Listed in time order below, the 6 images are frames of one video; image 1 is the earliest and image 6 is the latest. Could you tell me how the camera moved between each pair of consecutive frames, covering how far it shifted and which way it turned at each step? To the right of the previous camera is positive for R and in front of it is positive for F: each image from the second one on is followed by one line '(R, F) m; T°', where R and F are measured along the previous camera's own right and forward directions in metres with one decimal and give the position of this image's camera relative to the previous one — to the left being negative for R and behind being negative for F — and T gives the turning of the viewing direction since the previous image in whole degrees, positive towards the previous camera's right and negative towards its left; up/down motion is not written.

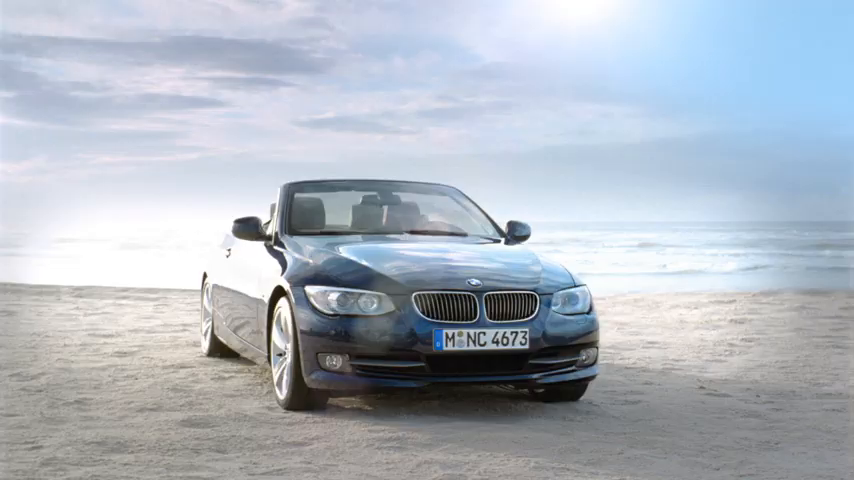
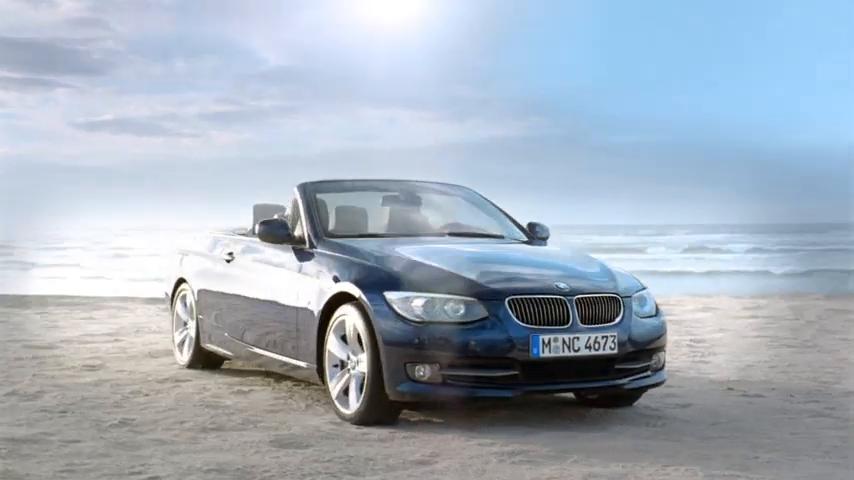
(-1.5, +0.4) m; +10°
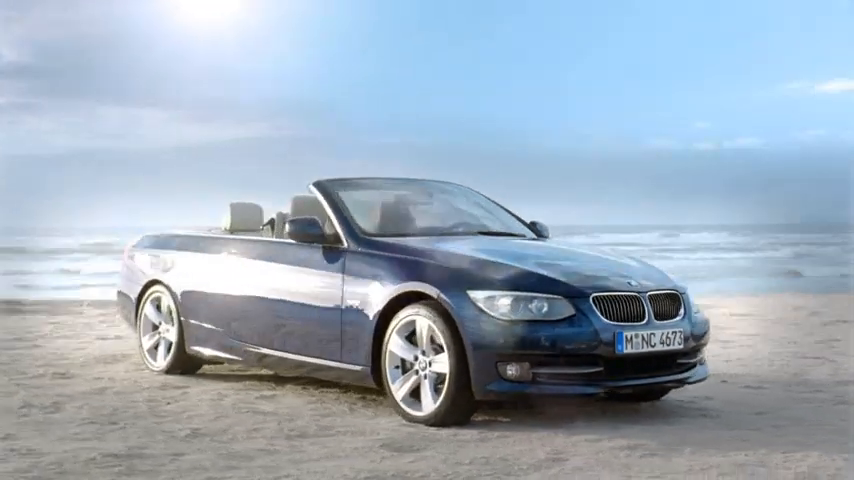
(-1.6, +0.2) m; +11°
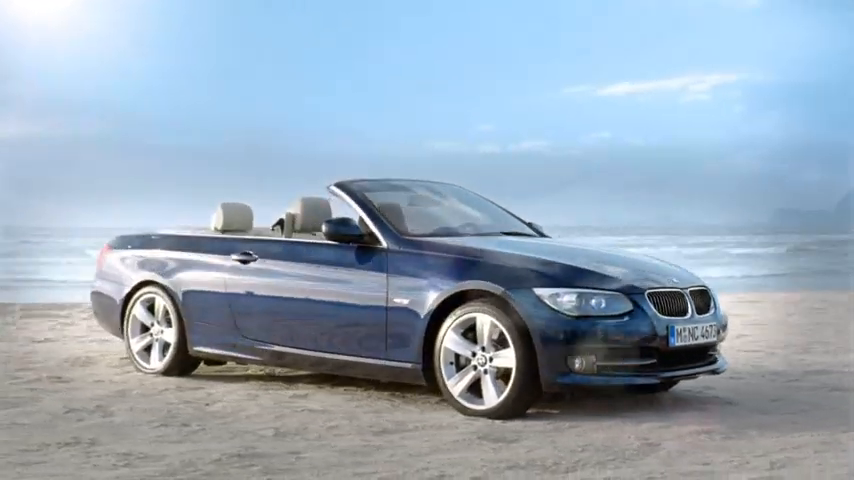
(-1.5, -0.1) m; +10°
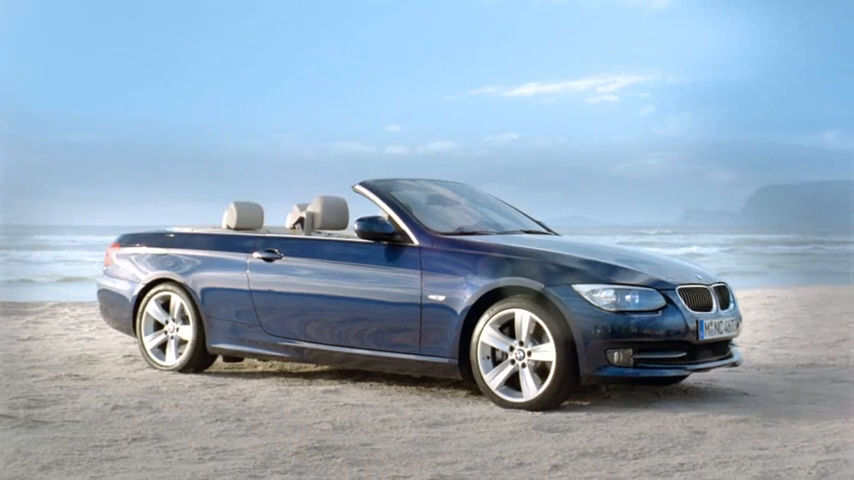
(-0.7, -0.2) m; +4°
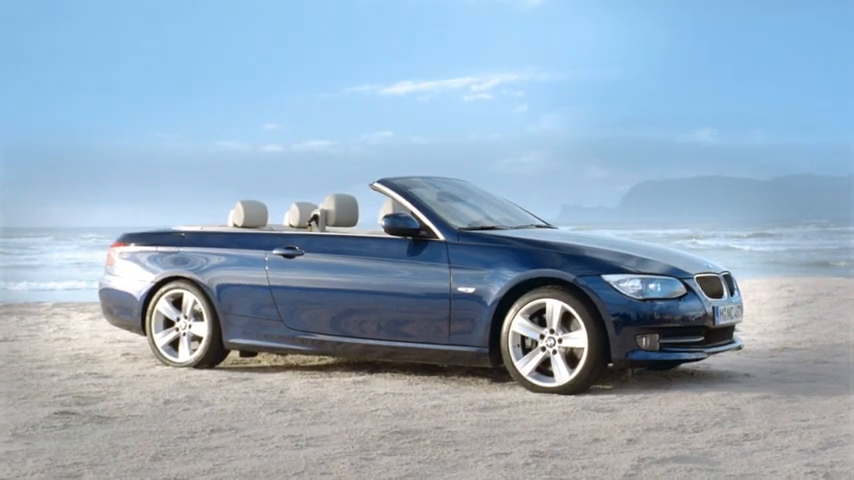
(-1.0, -0.3) m; +6°
